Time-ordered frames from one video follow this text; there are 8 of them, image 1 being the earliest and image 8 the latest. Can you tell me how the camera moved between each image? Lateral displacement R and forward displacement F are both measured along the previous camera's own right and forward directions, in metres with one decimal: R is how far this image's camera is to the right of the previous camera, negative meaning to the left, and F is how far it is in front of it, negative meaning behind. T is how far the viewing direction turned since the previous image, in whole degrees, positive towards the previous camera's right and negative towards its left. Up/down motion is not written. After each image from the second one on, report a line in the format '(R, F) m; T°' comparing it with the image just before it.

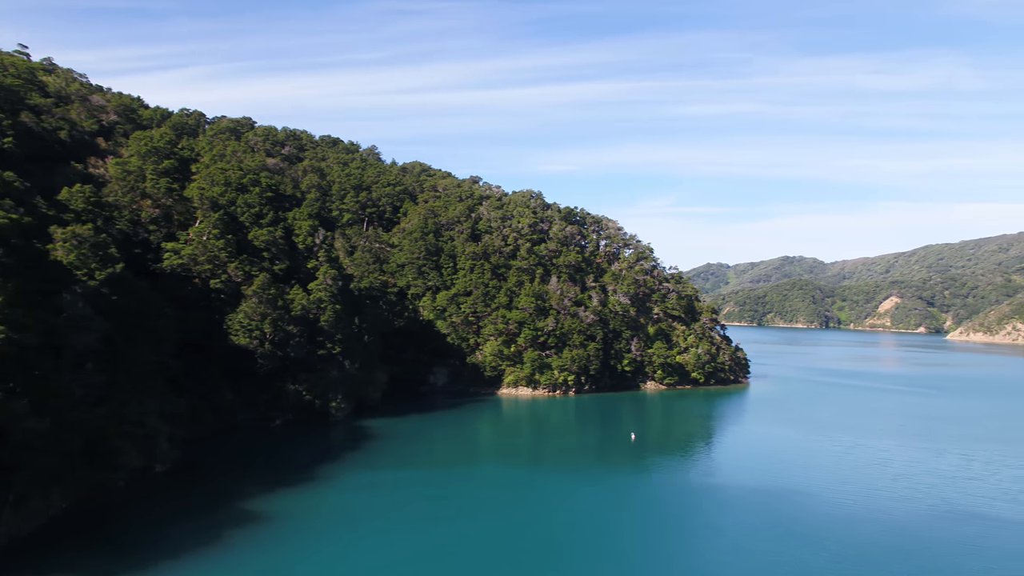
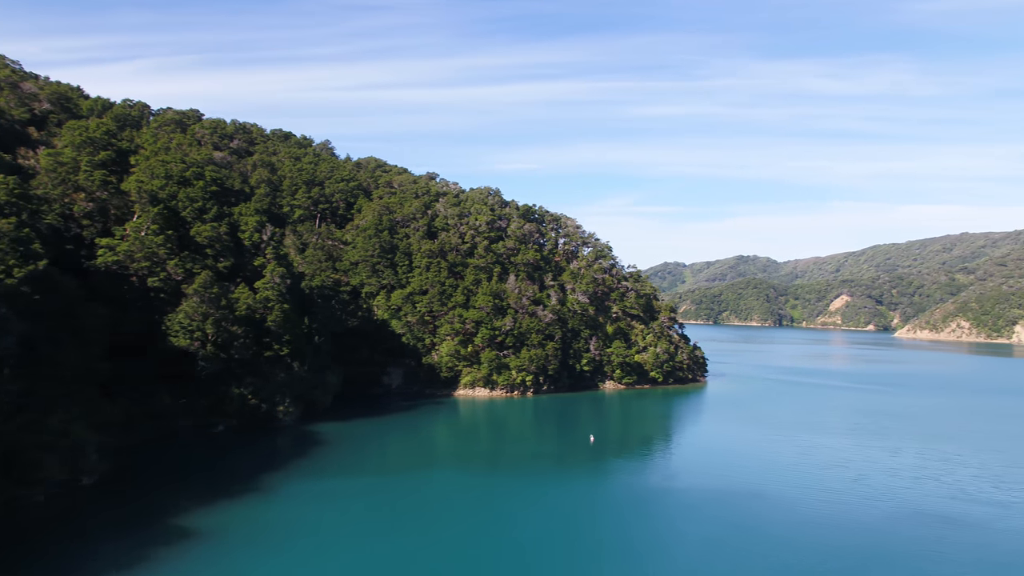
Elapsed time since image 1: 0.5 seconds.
(+0.2, +1.6) m; +3°
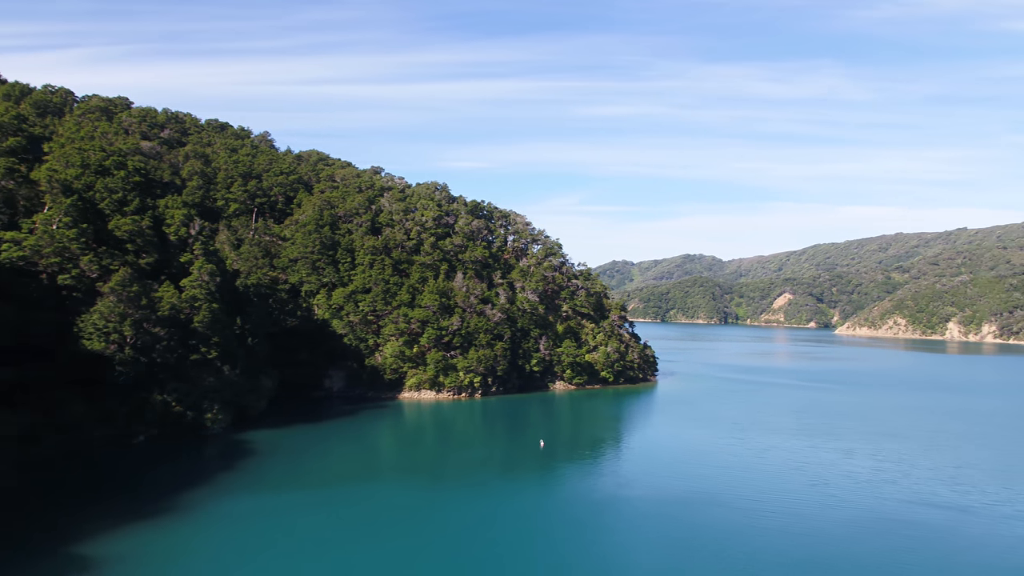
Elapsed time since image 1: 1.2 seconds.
(+0.2, +2.5) m; +4°
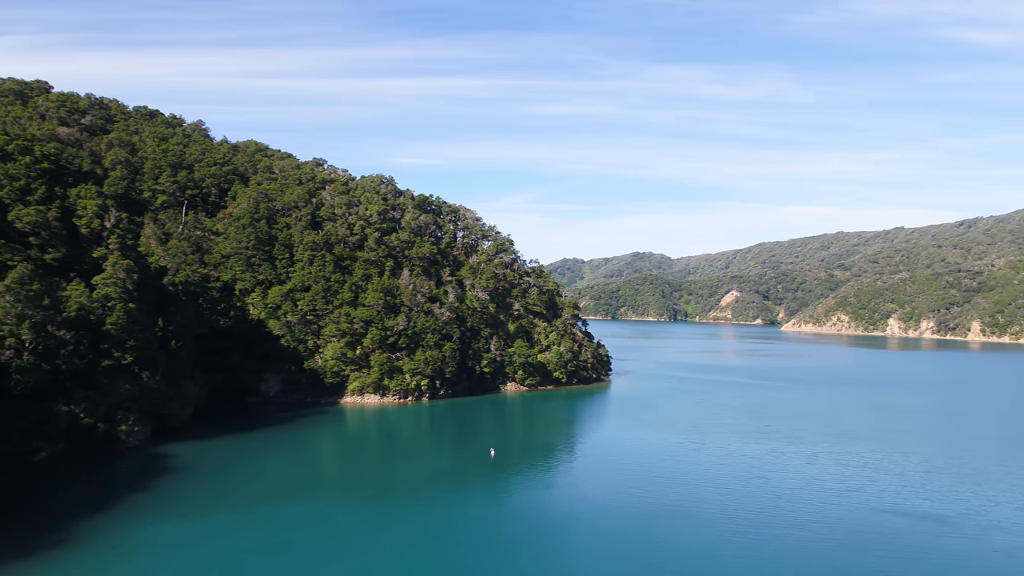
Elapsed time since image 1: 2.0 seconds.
(+0.2, +3.4) m; +4°
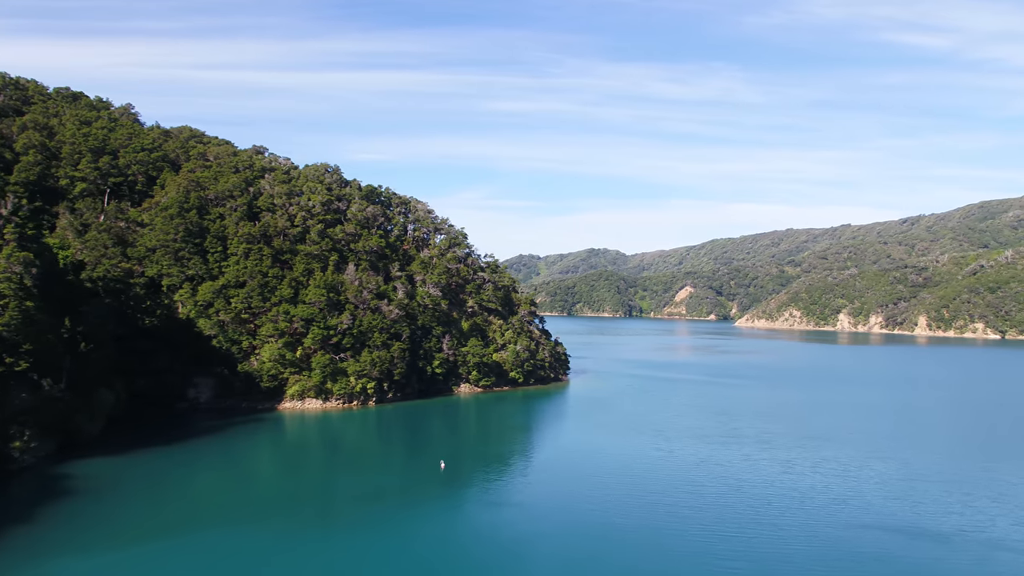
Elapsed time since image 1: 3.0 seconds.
(+0.2, +4.3) m; +3°
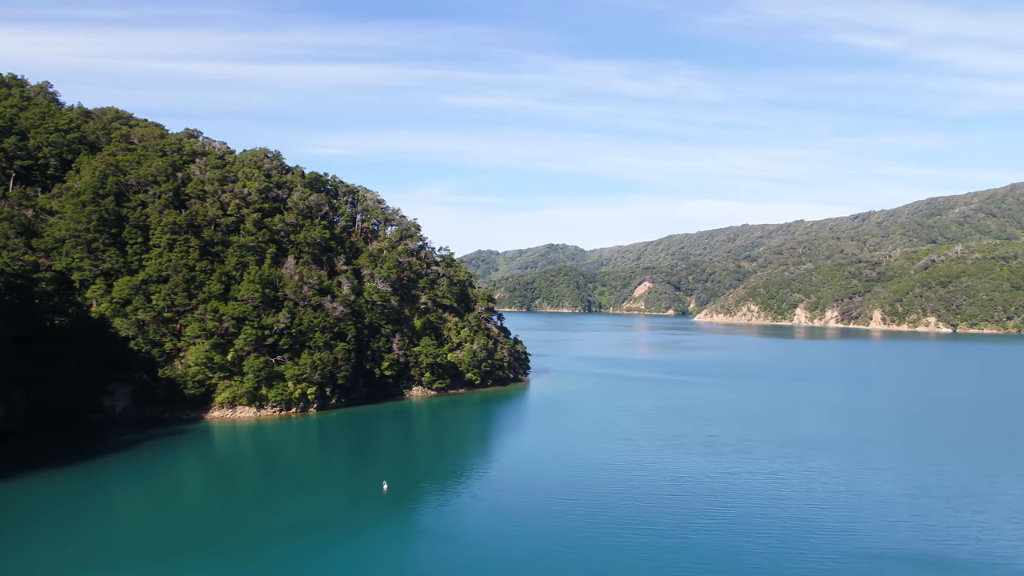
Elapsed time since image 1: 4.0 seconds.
(+0.3, +5.3) m; +3°
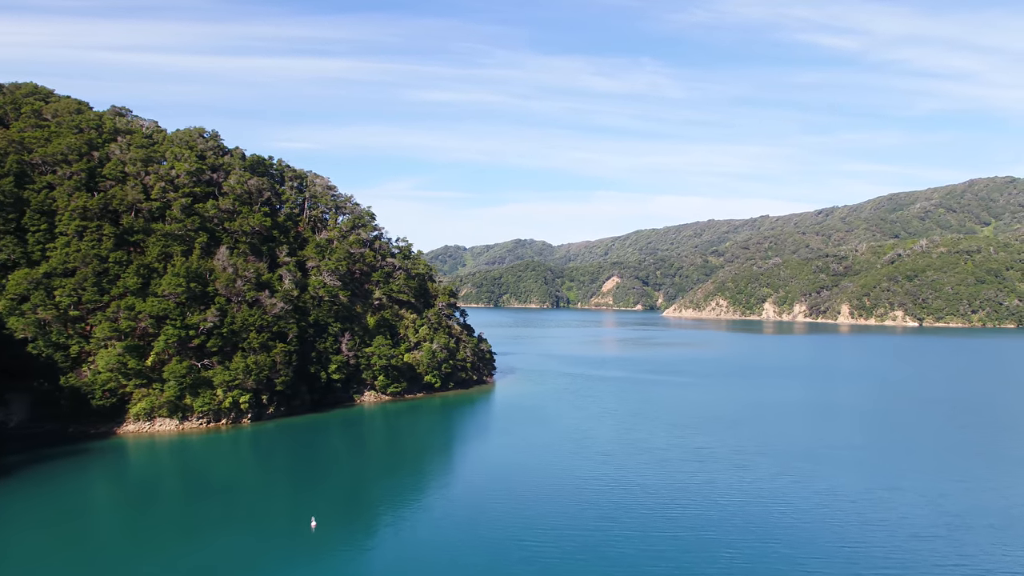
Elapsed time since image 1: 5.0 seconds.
(+0.4, +6.4) m; +3°
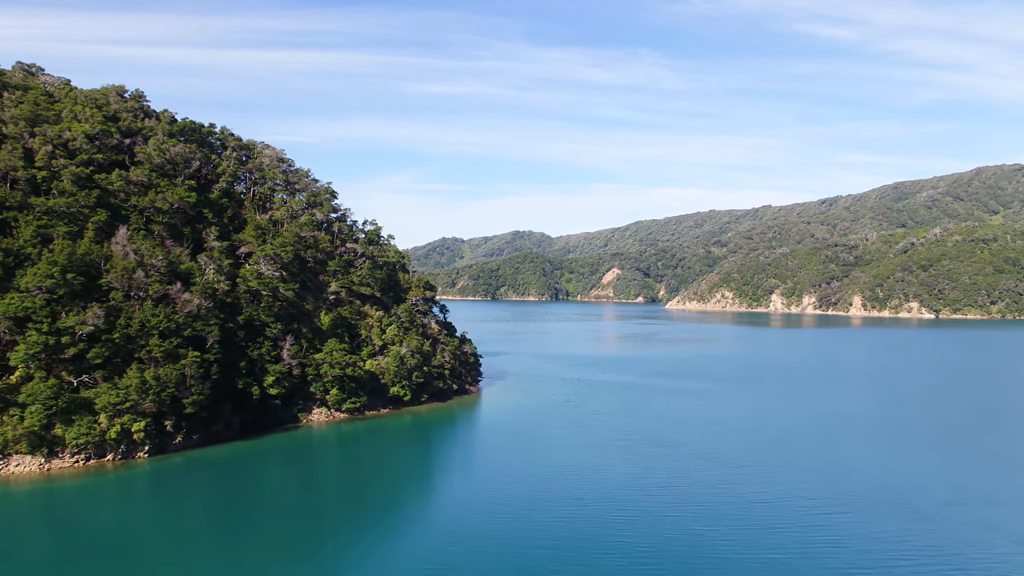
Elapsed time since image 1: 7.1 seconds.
(+1.0, +12.4) m; 0°
